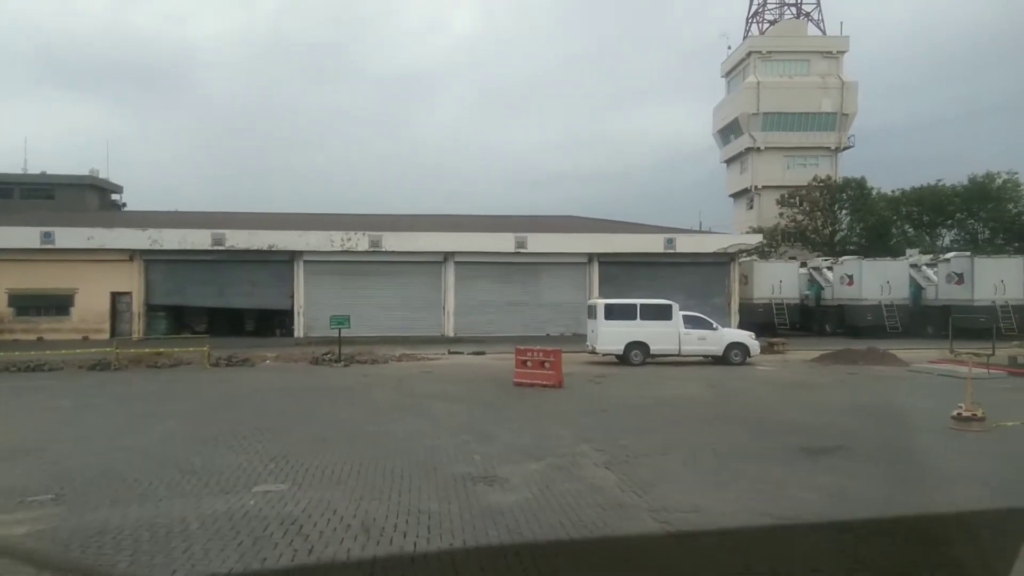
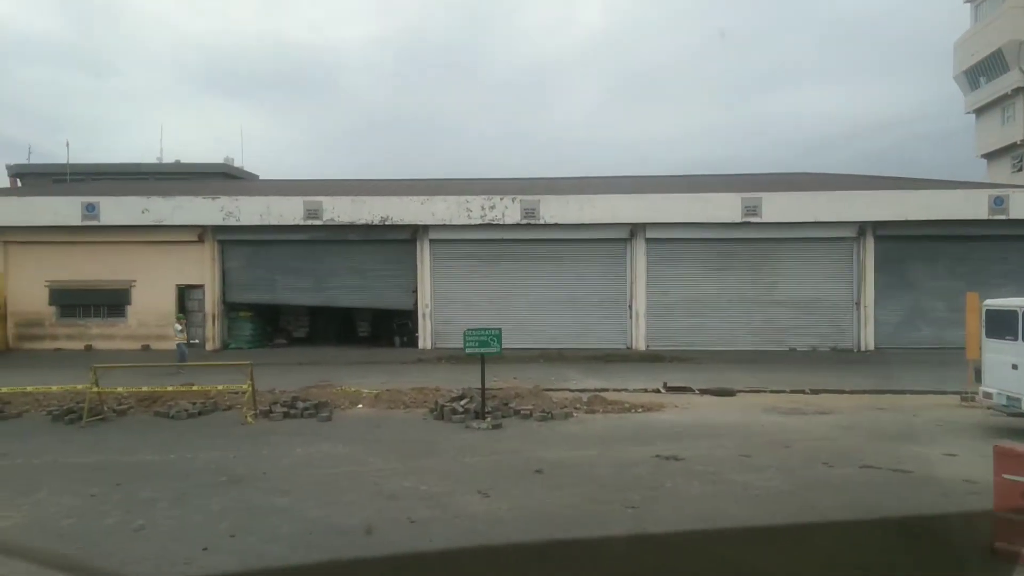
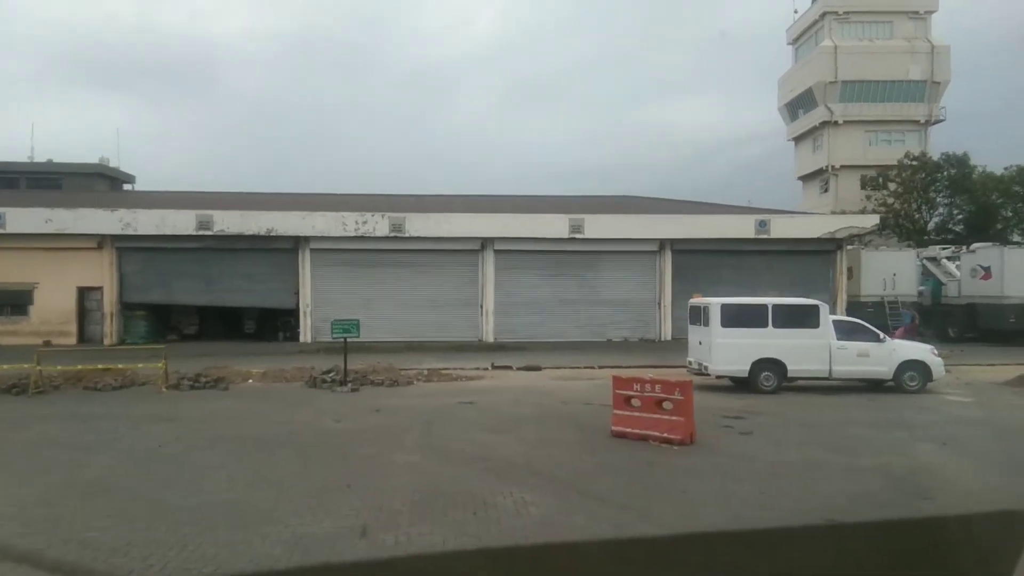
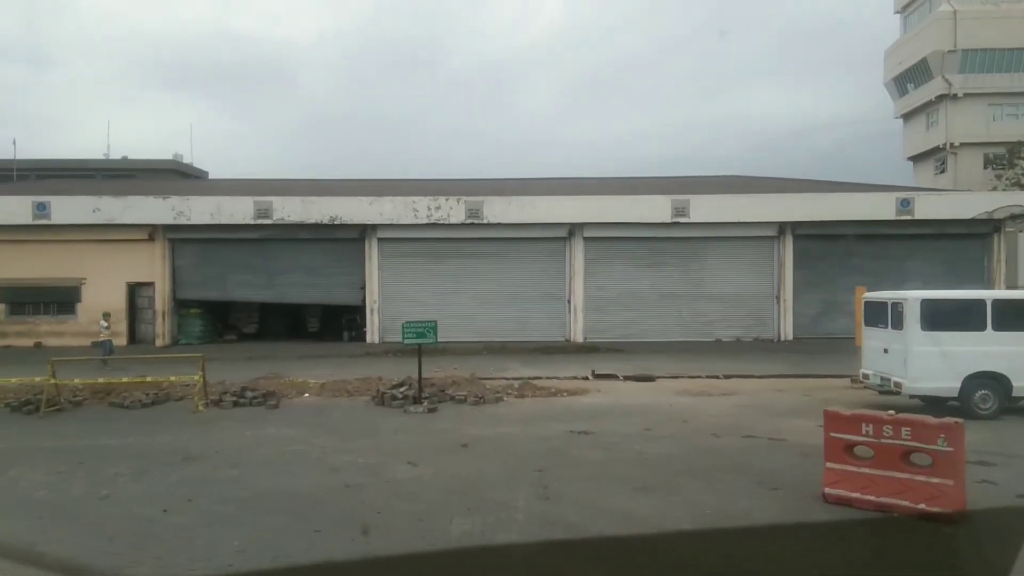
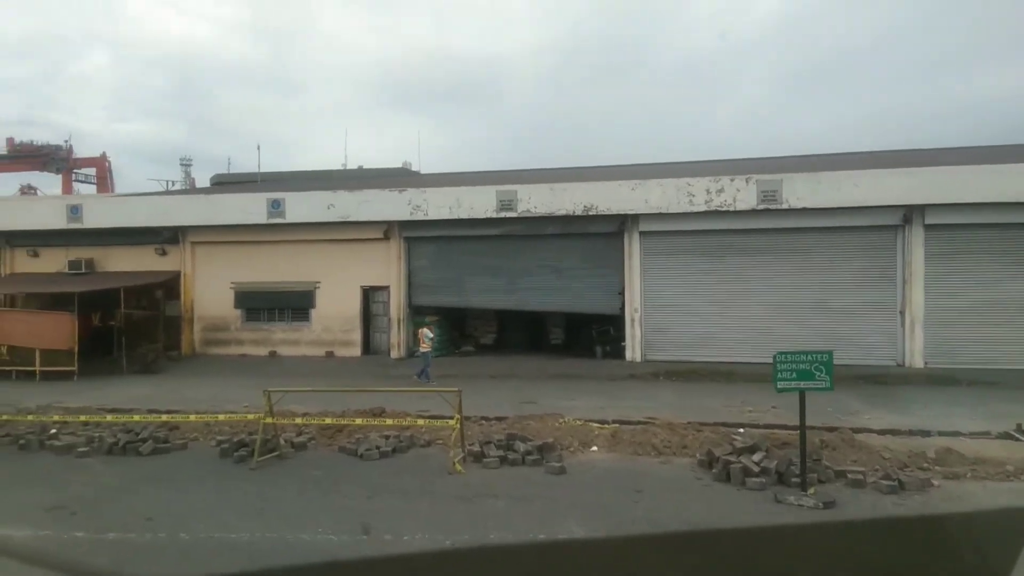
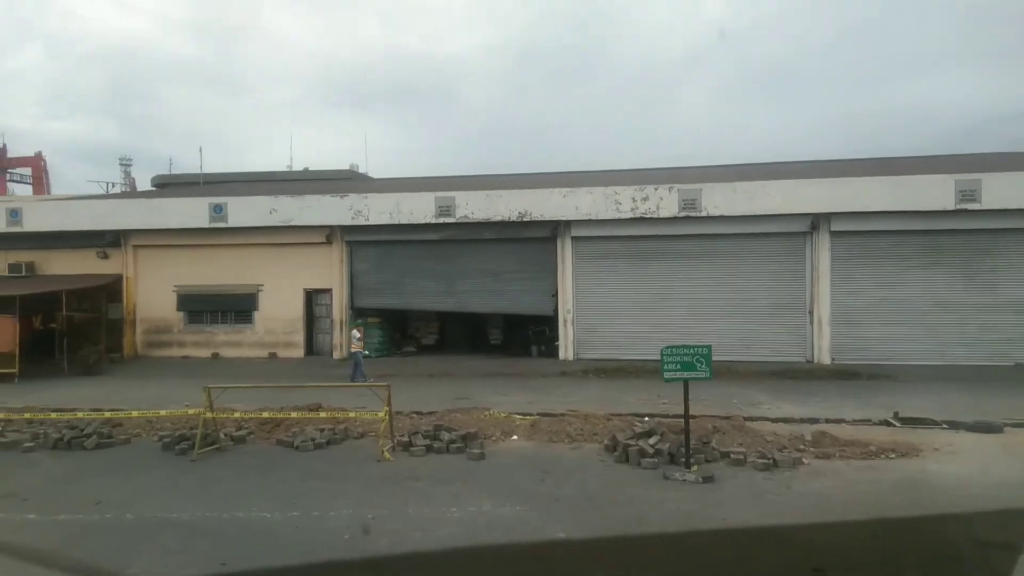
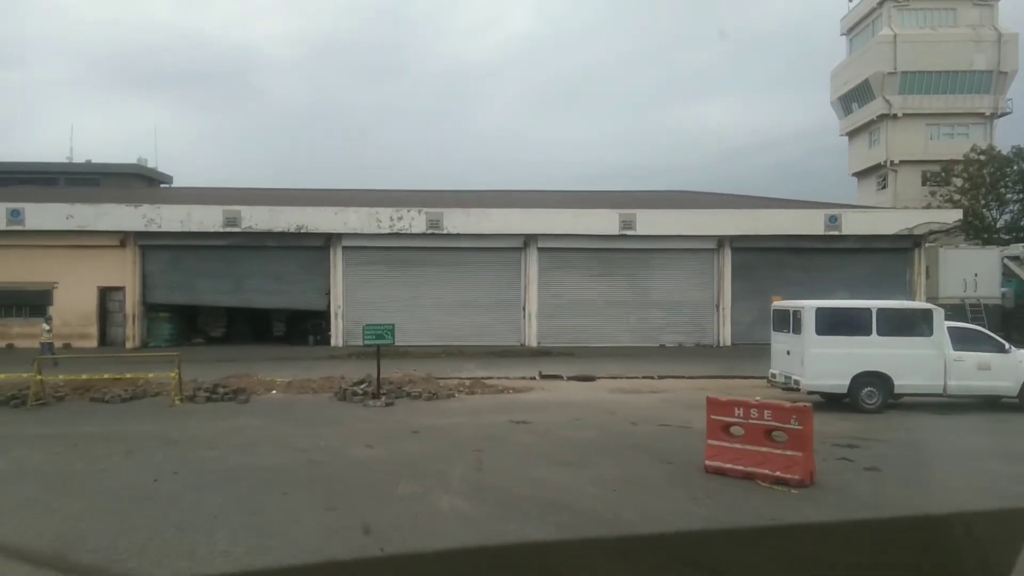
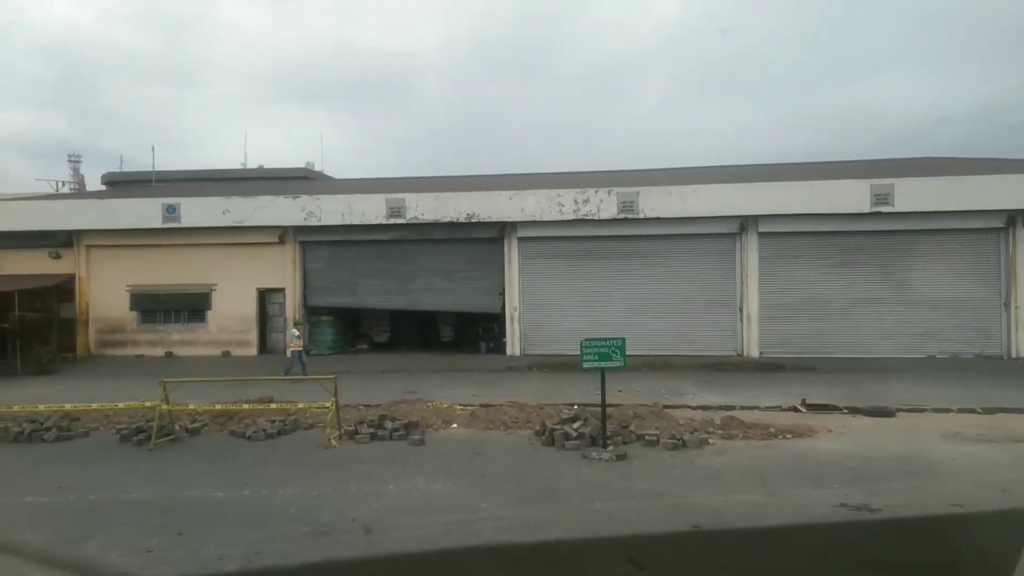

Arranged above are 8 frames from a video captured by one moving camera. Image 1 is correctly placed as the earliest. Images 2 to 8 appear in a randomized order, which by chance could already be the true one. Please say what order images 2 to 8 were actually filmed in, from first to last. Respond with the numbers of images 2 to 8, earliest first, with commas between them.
3, 7, 4, 2, 8, 6, 5
